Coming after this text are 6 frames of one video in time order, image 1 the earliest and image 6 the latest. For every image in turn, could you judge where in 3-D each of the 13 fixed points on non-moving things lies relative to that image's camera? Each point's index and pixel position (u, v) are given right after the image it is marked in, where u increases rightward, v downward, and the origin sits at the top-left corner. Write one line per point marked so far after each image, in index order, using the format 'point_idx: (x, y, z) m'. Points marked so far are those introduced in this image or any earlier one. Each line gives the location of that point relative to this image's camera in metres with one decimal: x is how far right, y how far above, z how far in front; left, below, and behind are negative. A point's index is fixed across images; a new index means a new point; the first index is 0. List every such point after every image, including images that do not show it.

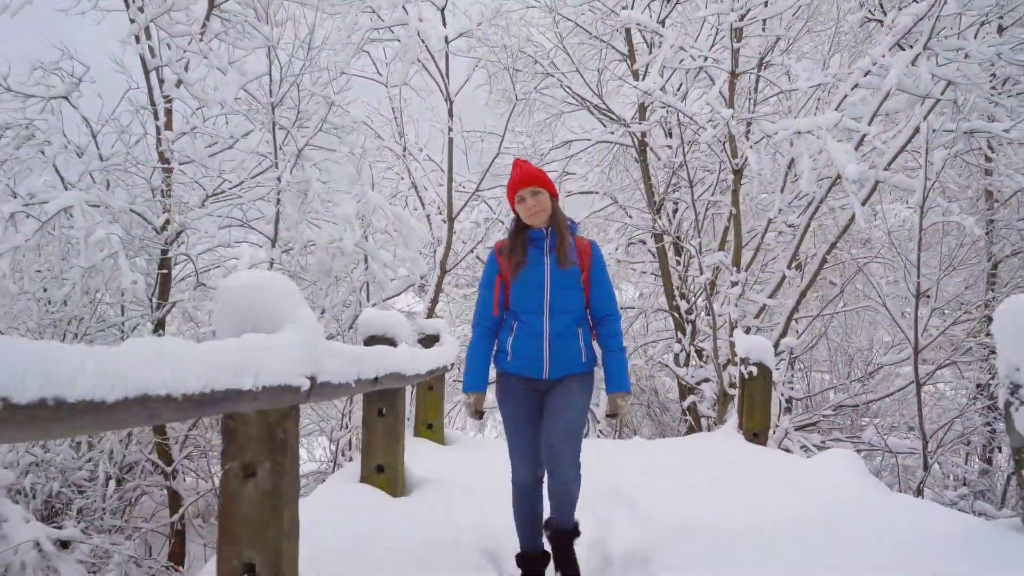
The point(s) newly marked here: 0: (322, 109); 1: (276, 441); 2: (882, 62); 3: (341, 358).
0: (-1.8, +1.7, +6.0) m
1: (-0.6, -0.4, +1.7) m
2: (+3.3, +2.0, +5.5) m
3: (-0.6, -0.2, +2.0) m
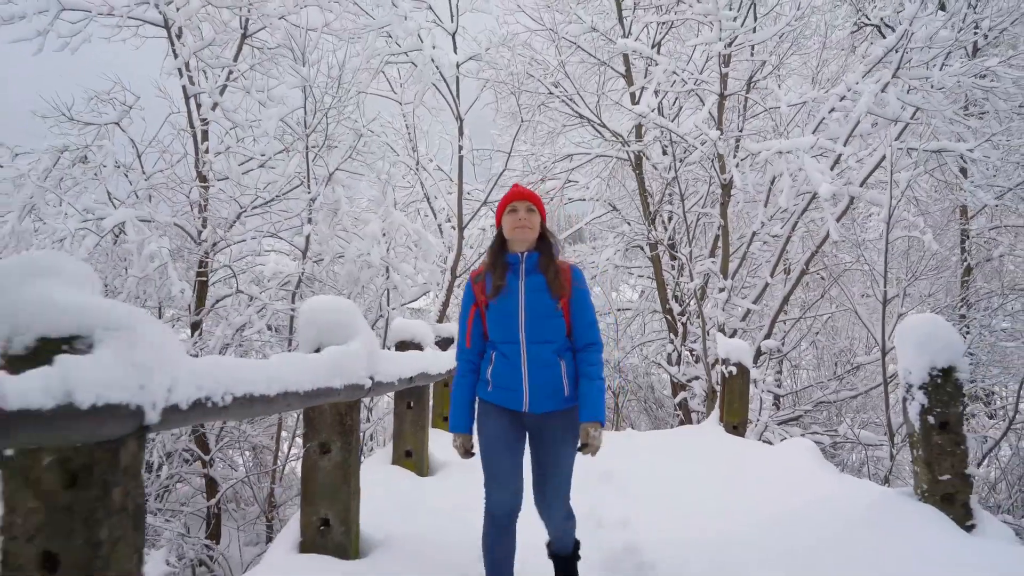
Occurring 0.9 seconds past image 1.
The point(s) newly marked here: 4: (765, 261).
0: (-1.7, +1.7, +6.6) m
1: (-0.6, -0.5, +2.3) m
2: (+3.3, +1.9, +6.0) m
3: (-0.5, -0.3, +2.6) m
4: (+2.9, +0.3, +7.1) m
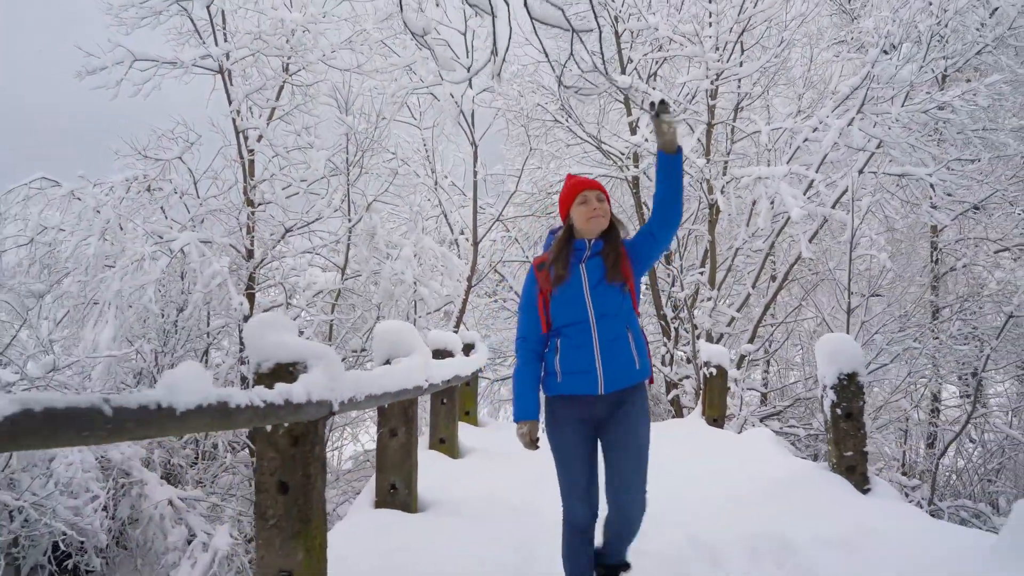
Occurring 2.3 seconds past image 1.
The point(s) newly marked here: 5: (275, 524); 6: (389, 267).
0: (-1.6, +1.5, +7.4) m
1: (-0.5, -0.6, +3.1) m
2: (+3.4, +1.8, +6.8) m
3: (-0.4, -0.4, +3.4) m
4: (+3.0, +0.2, +7.9) m
5: (-0.7, -0.7, +1.8) m
6: (-1.4, +0.2, +7.0) m
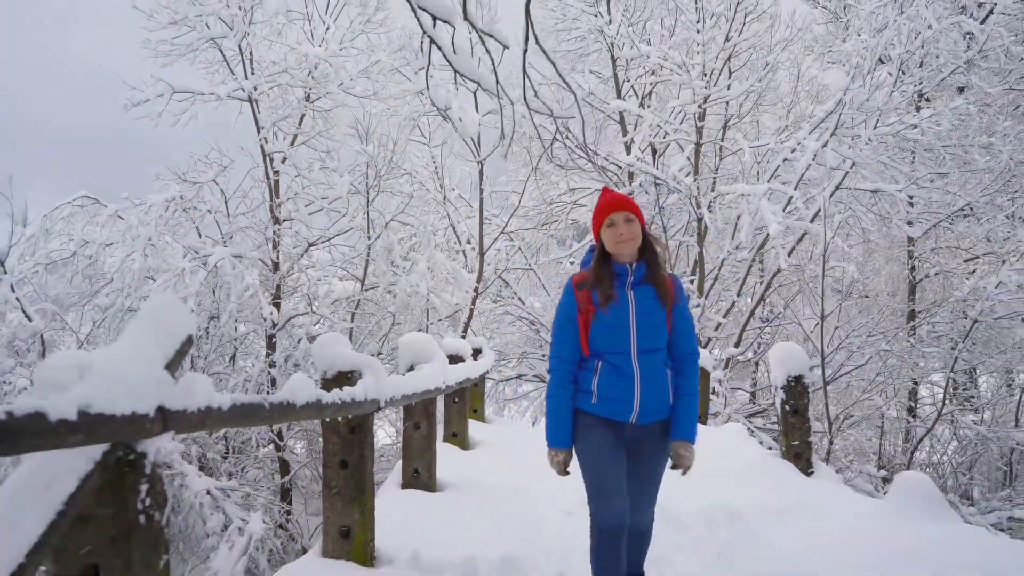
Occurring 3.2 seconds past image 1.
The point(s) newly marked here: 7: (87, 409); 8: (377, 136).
0: (-1.5, +1.4, +8.0) m
1: (-0.5, -0.7, +3.7) m
2: (+3.5, +1.7, +7.4) m
3: (-0.4, -0.6, +4.1) m
4: (+3.1, +0.1, +8.5) m
5: (-0.7, -0.8, +2.5) m
6: (-1.3, +0.1, +7.7) m
7: (-0.7, -0.2, +1.1) m
8: (-1.7, +1.9, +7.9) m
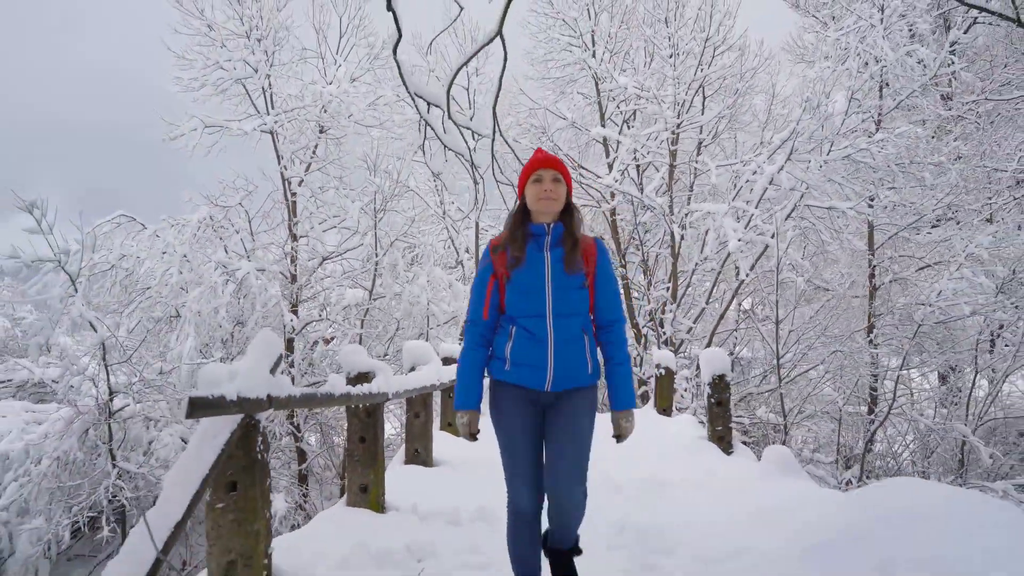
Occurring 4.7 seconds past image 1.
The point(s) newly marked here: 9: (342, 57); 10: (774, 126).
0: (-1.6, +1.3, +9.0) m
1: (-0.6, -0.9, +4.7) m
2: (+3.4, +1.6, +8.3) m
3: (-0.5, -0.7, +5.0) m
4: (+3.0, 0.0, +9.4) m
5: (-0.8, -0.9, +3.4) m
6: (-1.4, 0.0, +8.6) m
7: (-0.9, -0.3, +2.0) m
8: (-1.8, +1.8, +8.9) m
9: (-2.4, +3.3, +8.8) m
10: (+4.0, +2.4, +9.3) m
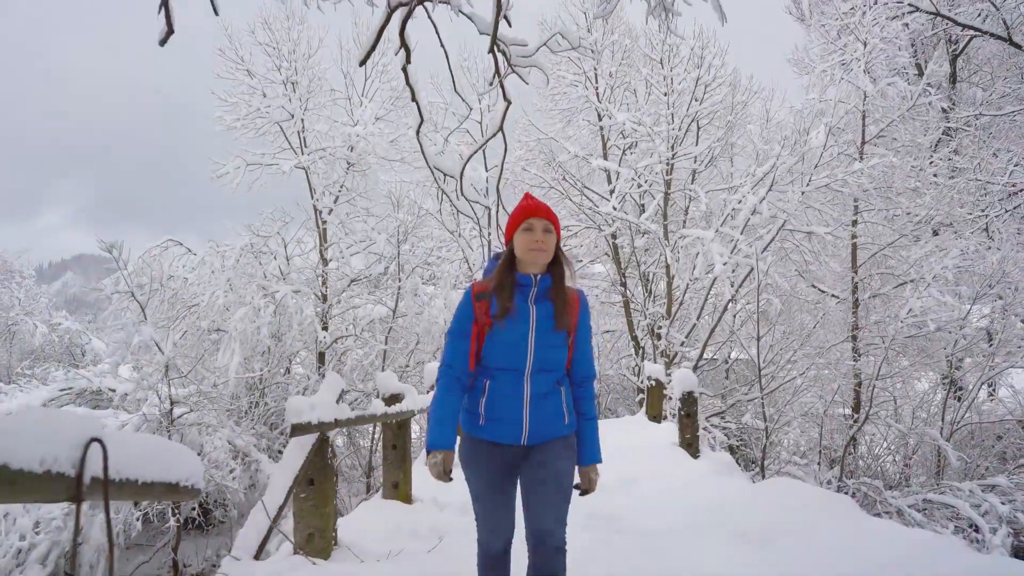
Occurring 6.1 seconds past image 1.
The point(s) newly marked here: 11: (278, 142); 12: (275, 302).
0: (-1.5, +1.0, +10.0) m
1: (-0.6, -1.1, +5.6) m
2: (+3.5, +1.3, +9.1) m
3: (-0.5, -1.0, +5.9) m
4: (+3.1, -0.3, +10.3) m
5: (-0.9, -1.2, +4.4) m
6: (-1.3, -0.3, +9.6) m
7: (-0.9, -0.6, +3.0) m
8: (-1.7, +1.5, +9.9) m
9: (-2.3, +3.0, +9.7) m
10: (+4.1, +2.2, +10.1) m
11: (-3.5, +2.2, +9.3) m
12: (-3.3, -0.2, +8.7) m
